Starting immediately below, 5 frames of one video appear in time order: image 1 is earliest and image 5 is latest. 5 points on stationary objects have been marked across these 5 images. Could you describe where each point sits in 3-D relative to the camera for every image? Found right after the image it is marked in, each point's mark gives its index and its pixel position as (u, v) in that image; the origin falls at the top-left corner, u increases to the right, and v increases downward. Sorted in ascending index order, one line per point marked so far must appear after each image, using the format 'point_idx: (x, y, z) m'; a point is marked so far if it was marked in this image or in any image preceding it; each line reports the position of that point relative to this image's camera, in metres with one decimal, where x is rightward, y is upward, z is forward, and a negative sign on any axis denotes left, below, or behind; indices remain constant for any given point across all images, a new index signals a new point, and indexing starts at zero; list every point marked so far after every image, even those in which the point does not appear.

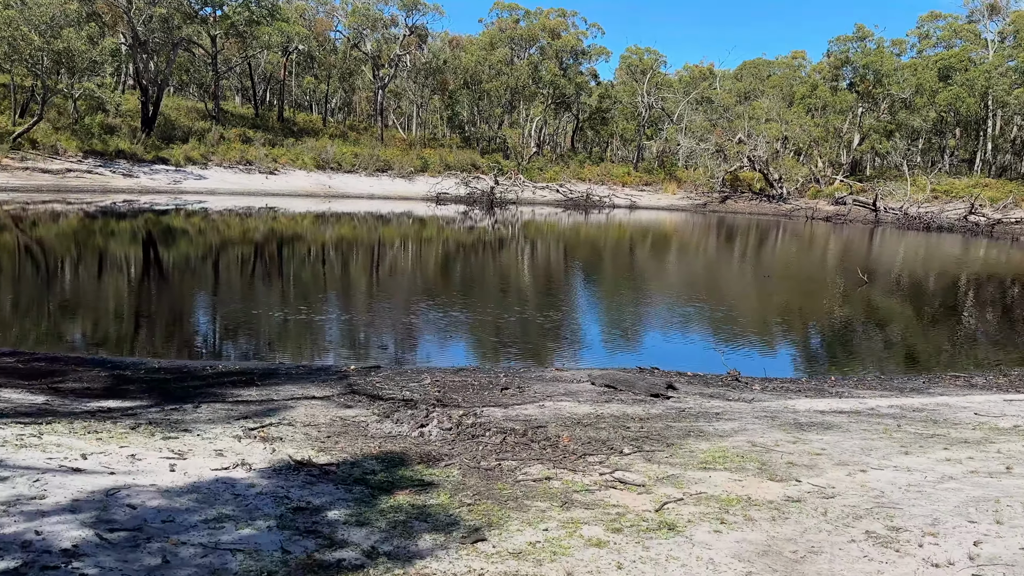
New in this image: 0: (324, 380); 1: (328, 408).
0: (-1.3, -0.6, +5.4) m
1: (-1.0, -0.7, +4.4) m
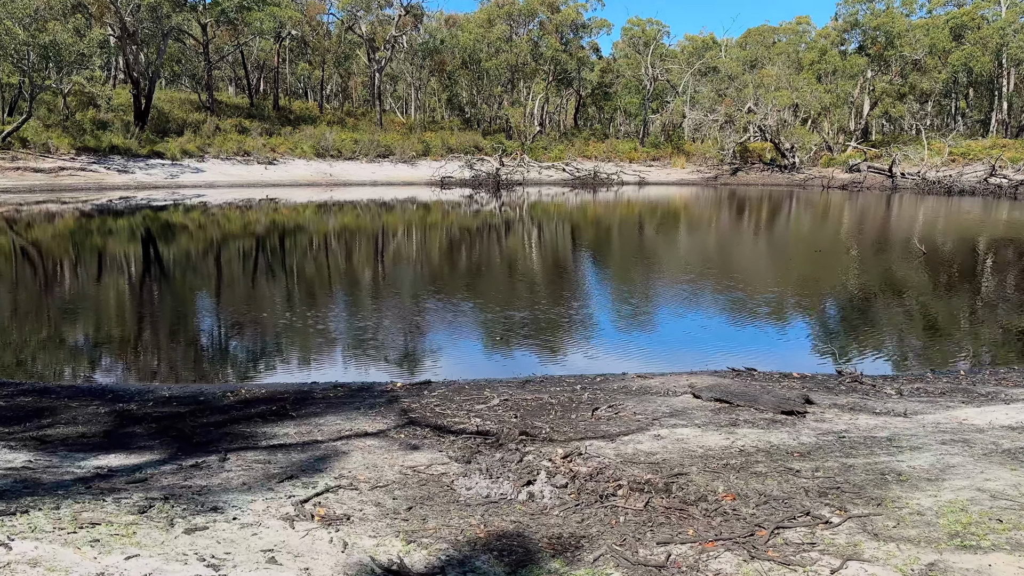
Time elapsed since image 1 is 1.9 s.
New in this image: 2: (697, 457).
0: (-0.8, -0.6, +4.5) m
1: (-0.5, -0.7, +3.5) m
2: (+0.7, -0.7, +3.3) m
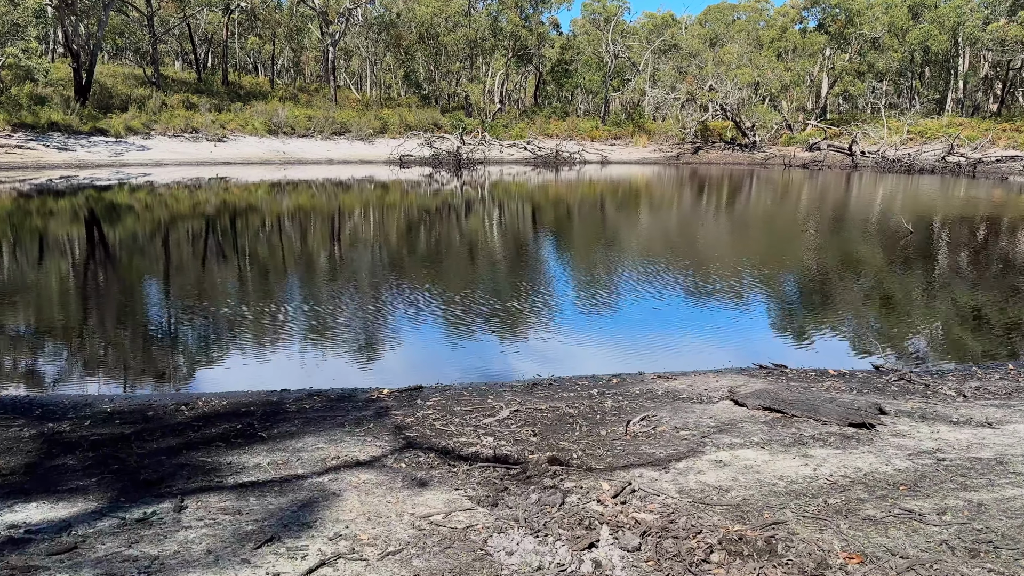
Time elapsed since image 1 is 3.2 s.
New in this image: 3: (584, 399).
0: (-0.7, -0.6, +3.7) m
1: (-0.4, -0.7, +2.8) m
2: (+0.9, -0.7, +2.6) m
3: (+0.4, -0.6, +4.1) m
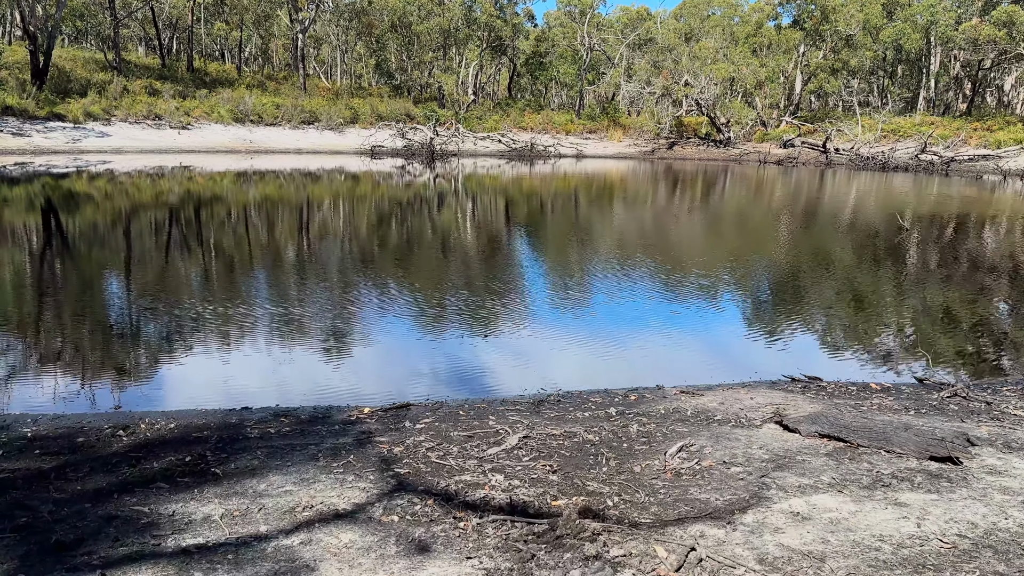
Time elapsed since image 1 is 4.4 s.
0: (-0.7, -0.6, +3.1) m
1: (-0.3, -0.7, +2.1) m
2: (+1.0, -0.7, +2.0) m
3: (+0.4, -0.6, +3.5) m
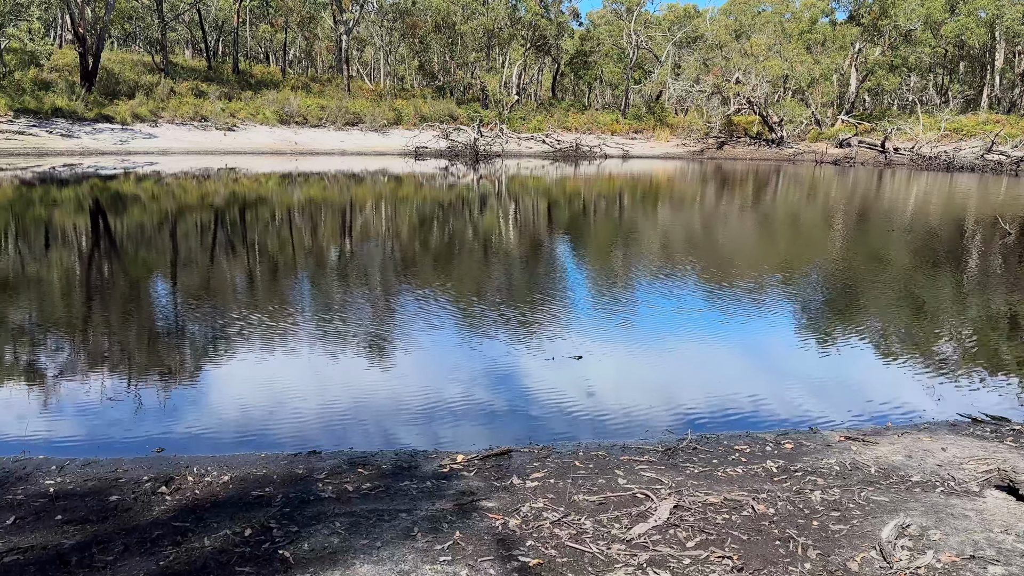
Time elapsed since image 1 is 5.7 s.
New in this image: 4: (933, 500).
0: (-0.2, -0.7, +2.4) m
1: (+0.1, -0.8, +1.4) m
2: (+1.3, -0.8, +1.2) m
3: (+0.9, -0.7, +2.7) m
4: (+1.3, -0.7, +2.5) m
